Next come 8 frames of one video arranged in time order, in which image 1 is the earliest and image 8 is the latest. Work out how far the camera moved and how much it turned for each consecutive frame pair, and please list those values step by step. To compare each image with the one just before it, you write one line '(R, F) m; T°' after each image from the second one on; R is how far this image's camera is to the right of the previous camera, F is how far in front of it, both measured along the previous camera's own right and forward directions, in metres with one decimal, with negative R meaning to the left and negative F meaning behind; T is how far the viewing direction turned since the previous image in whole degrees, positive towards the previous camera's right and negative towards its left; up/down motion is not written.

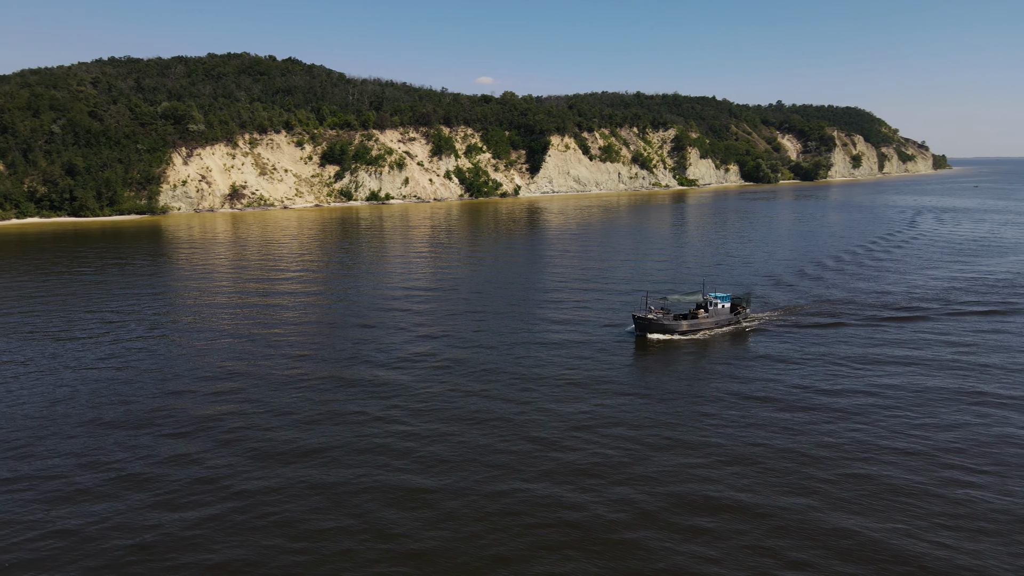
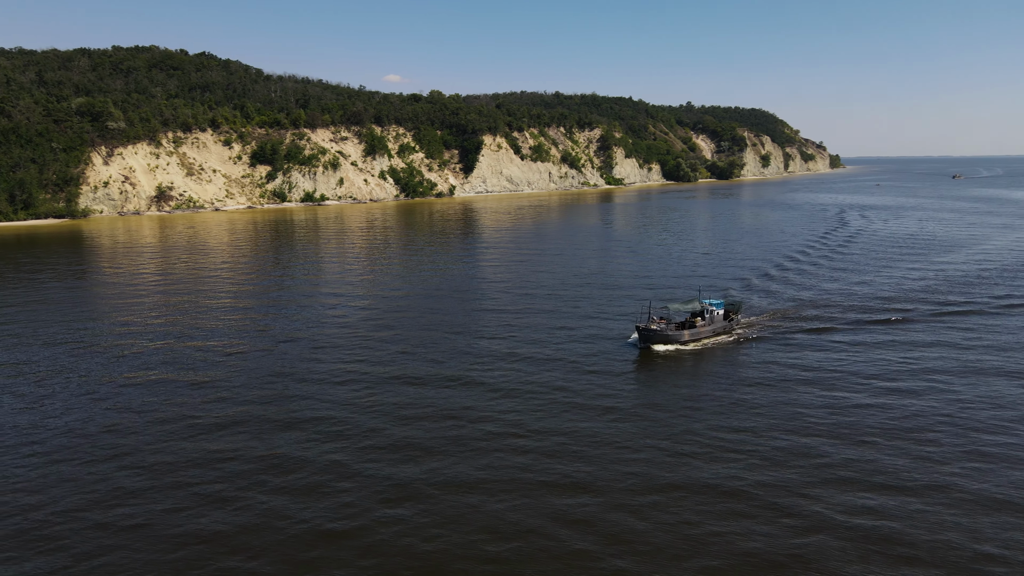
(-6.1, +0.1) m; +7°
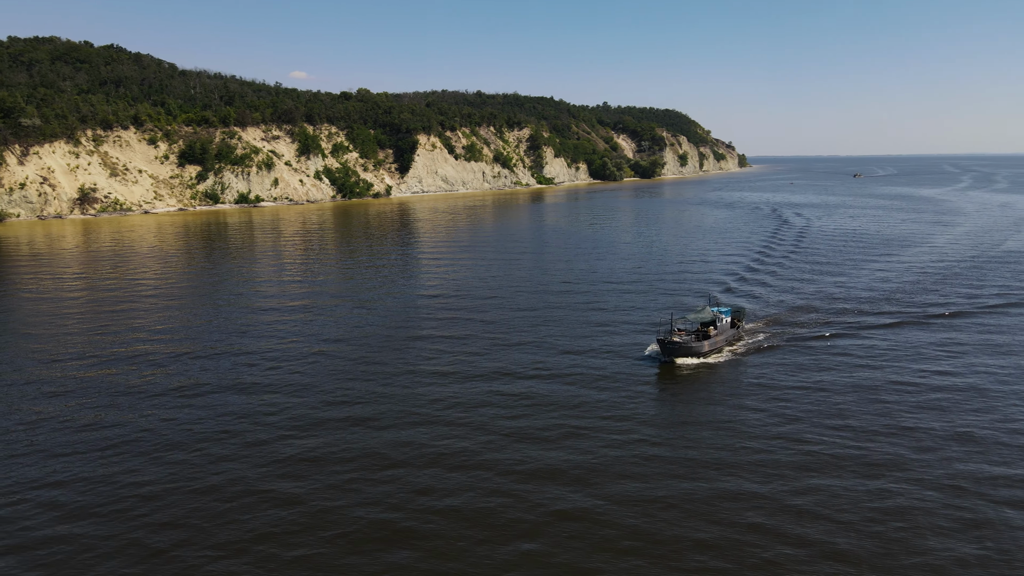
(-6.3, 0.0) m; +7°
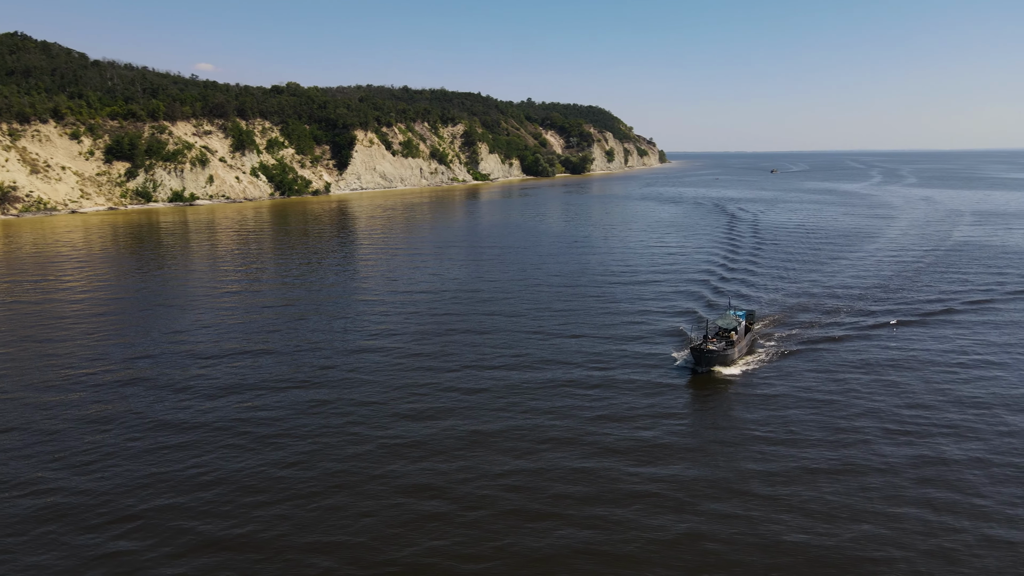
(-5.6, -0.2) m; +6°
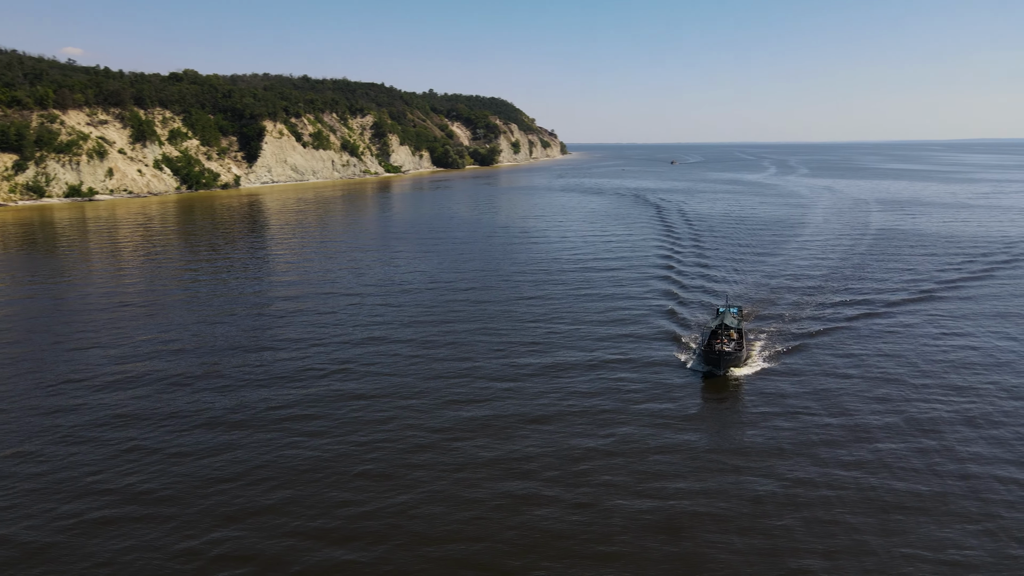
(-5.0, -0.1) m; +8°
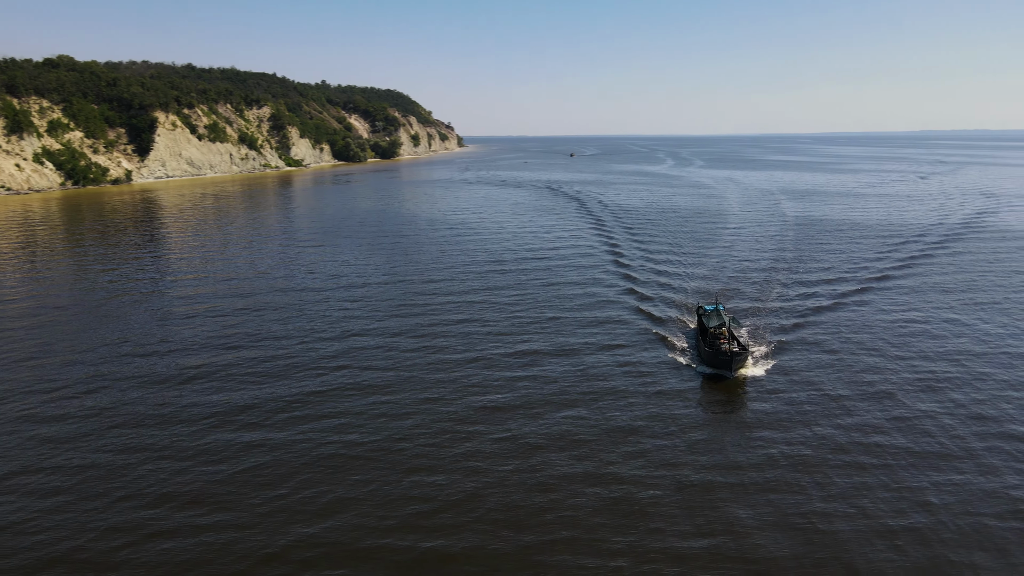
(-4.2, 0.0) m; +8°
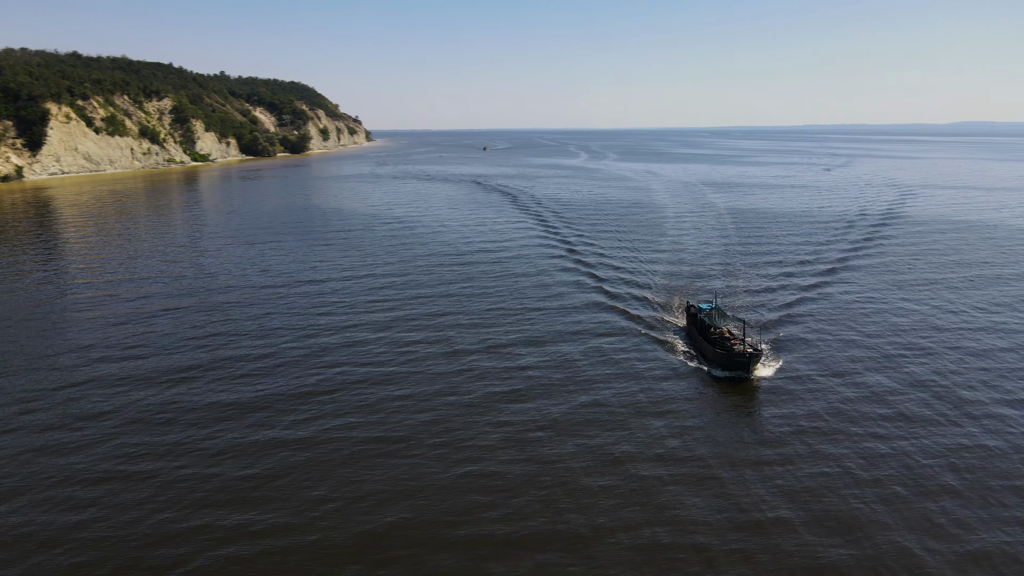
(-3.5, 0.0) m; +7°
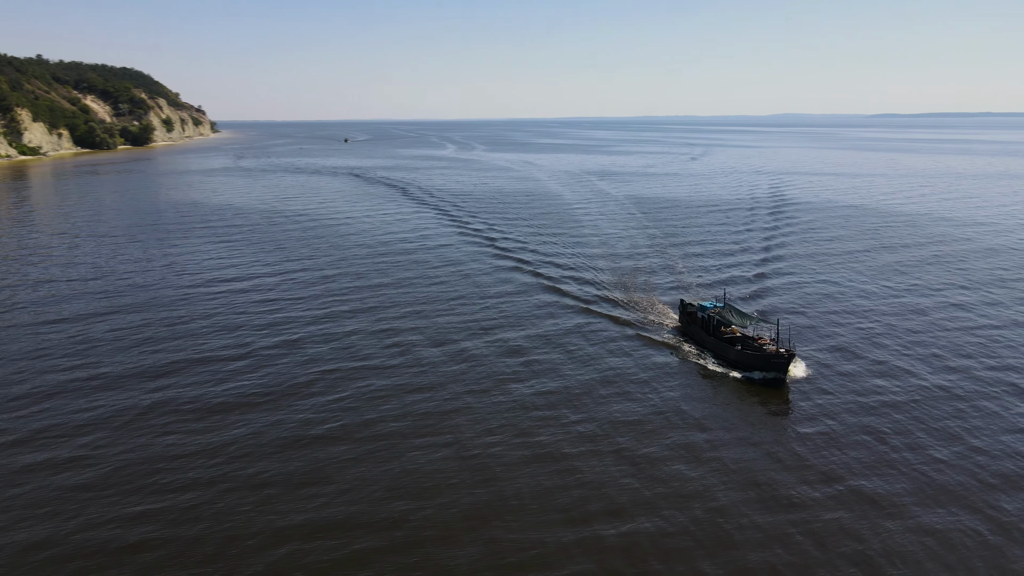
(-5.0, +0.2) m; +11°
